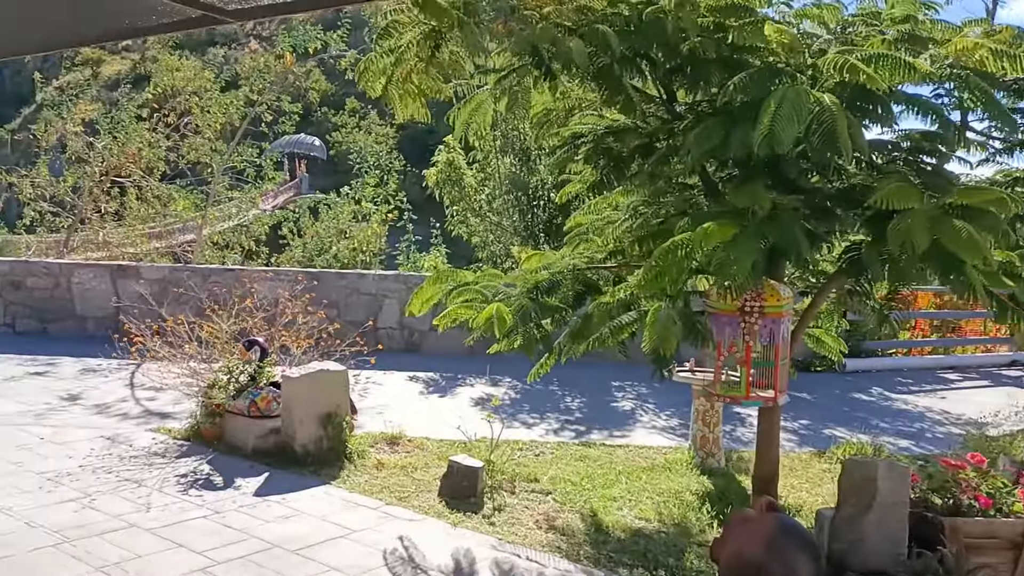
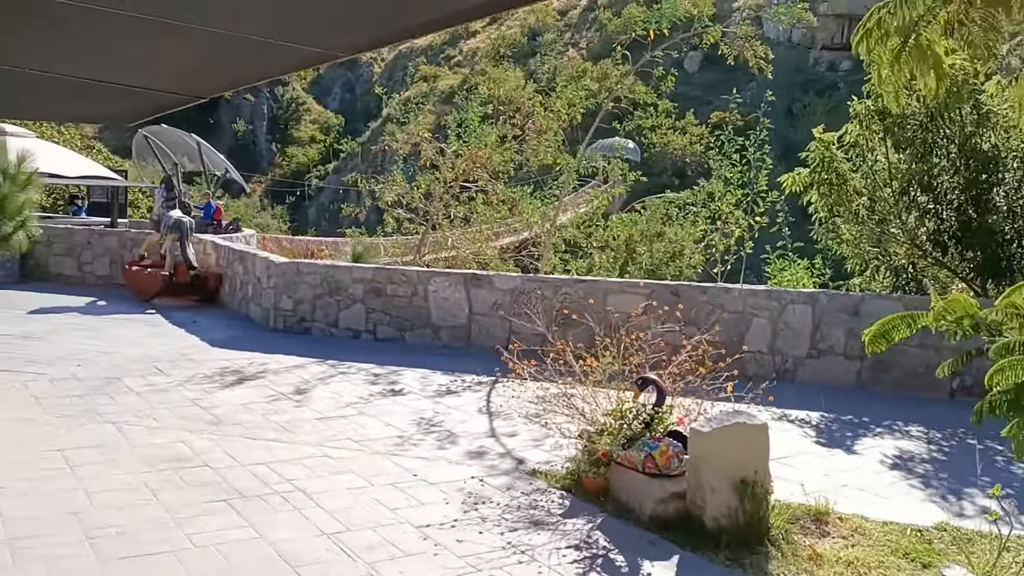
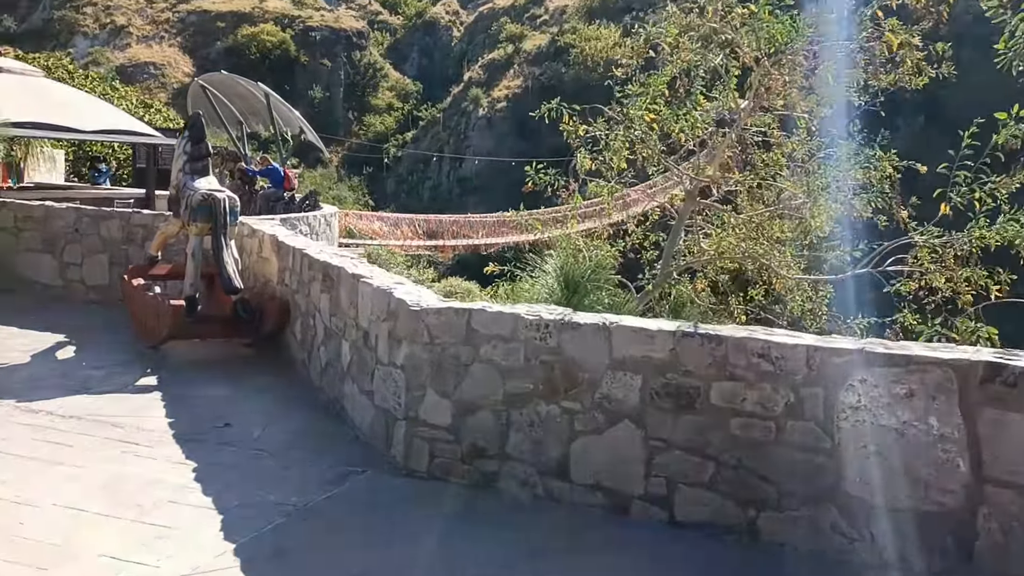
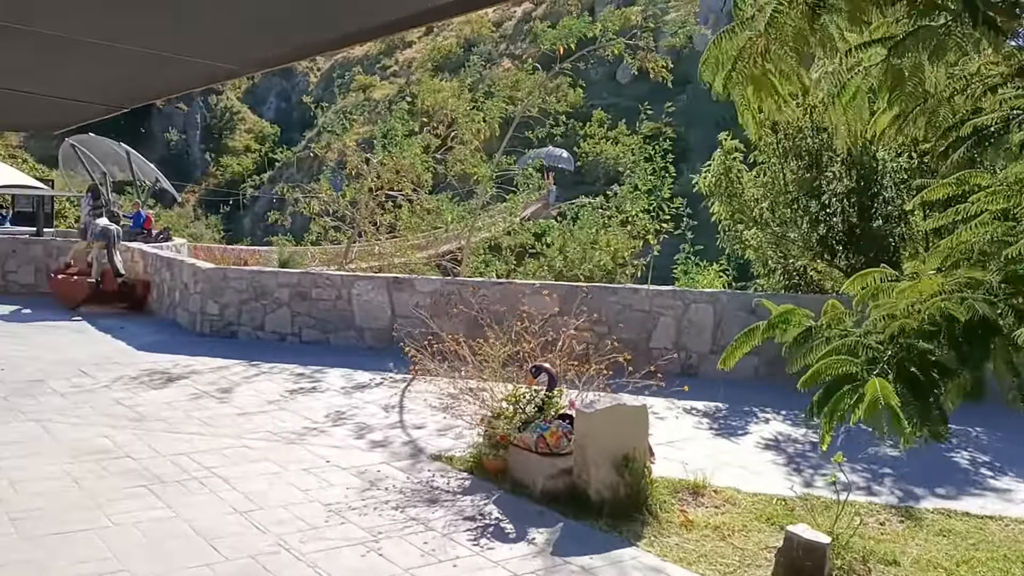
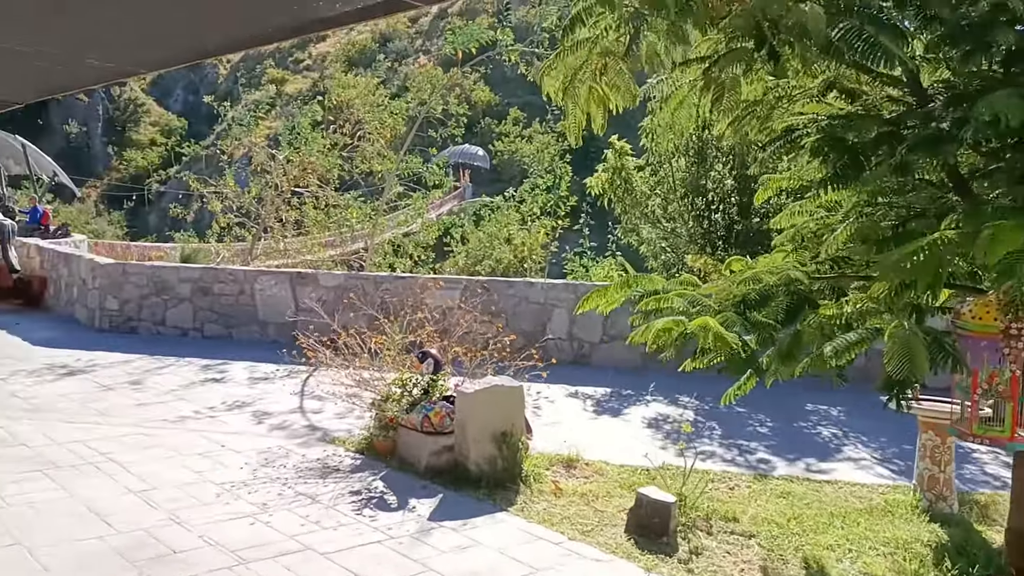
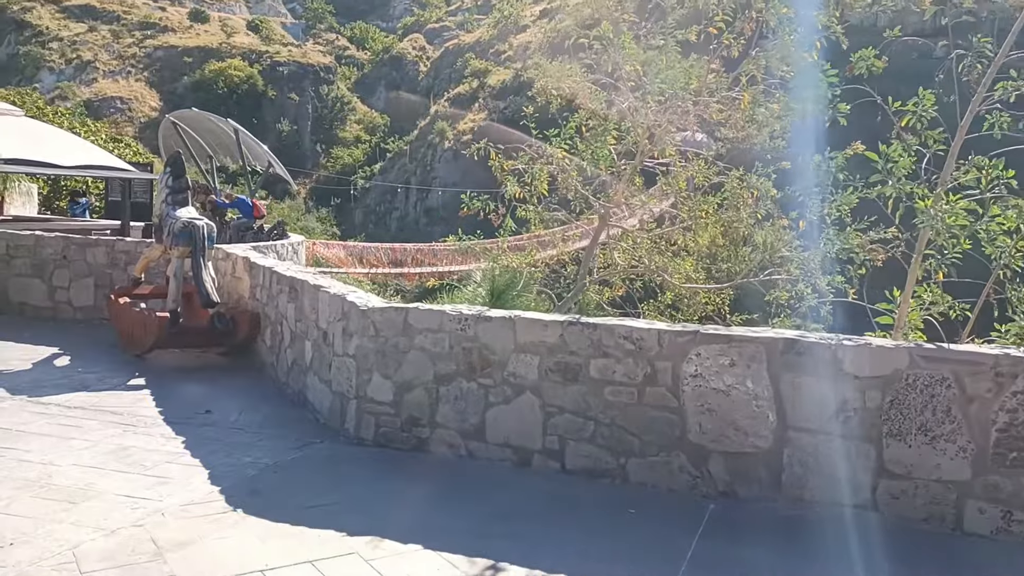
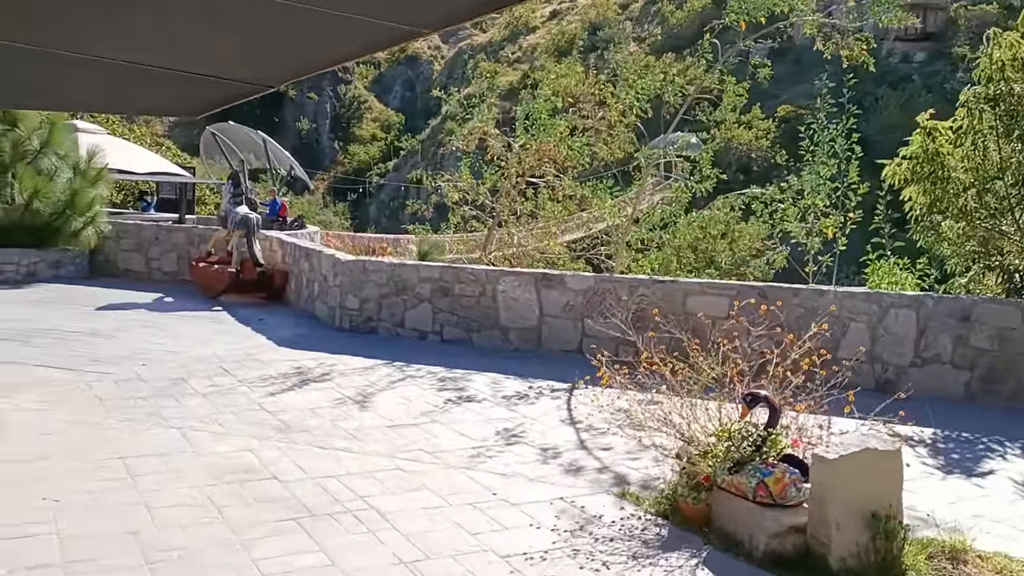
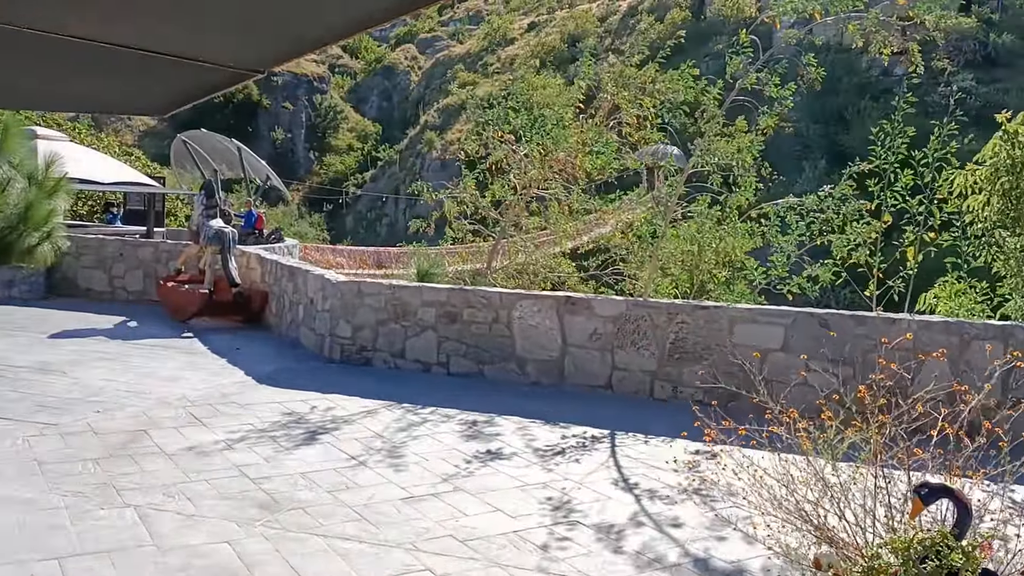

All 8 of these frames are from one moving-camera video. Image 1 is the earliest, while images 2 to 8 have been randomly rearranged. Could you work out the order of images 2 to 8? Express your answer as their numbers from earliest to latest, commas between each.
5, 4, 2, 7, 8, 6, 3
